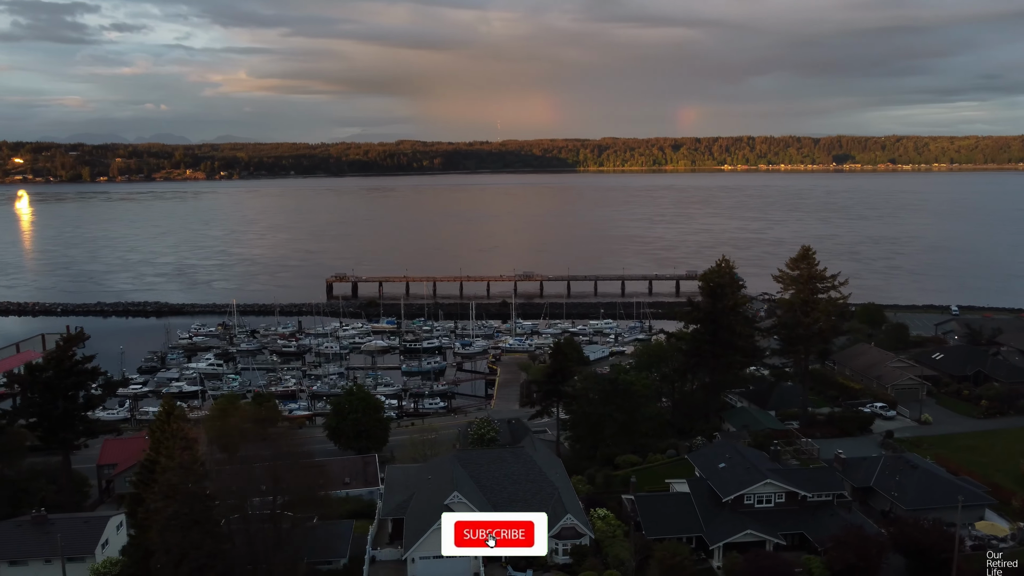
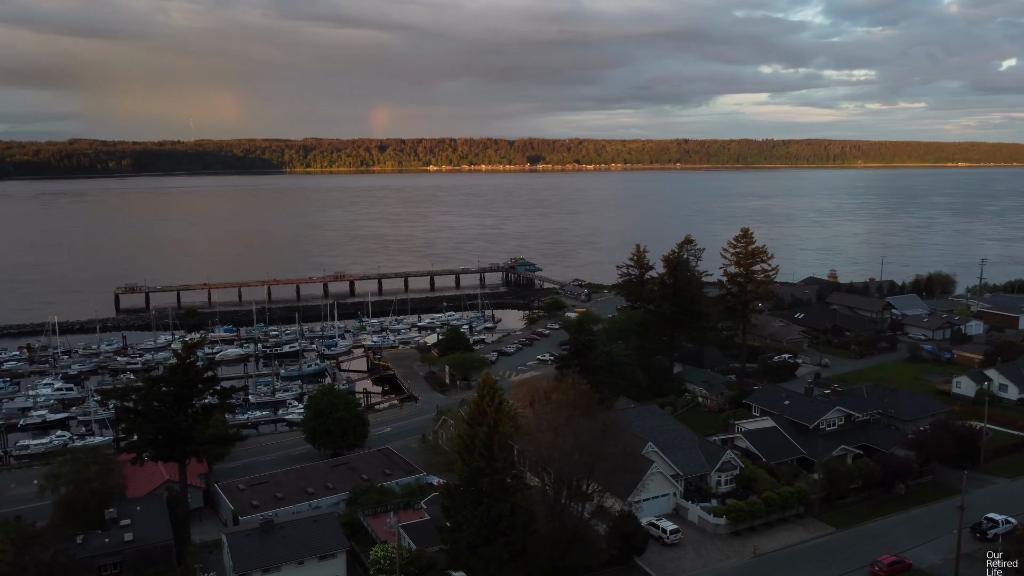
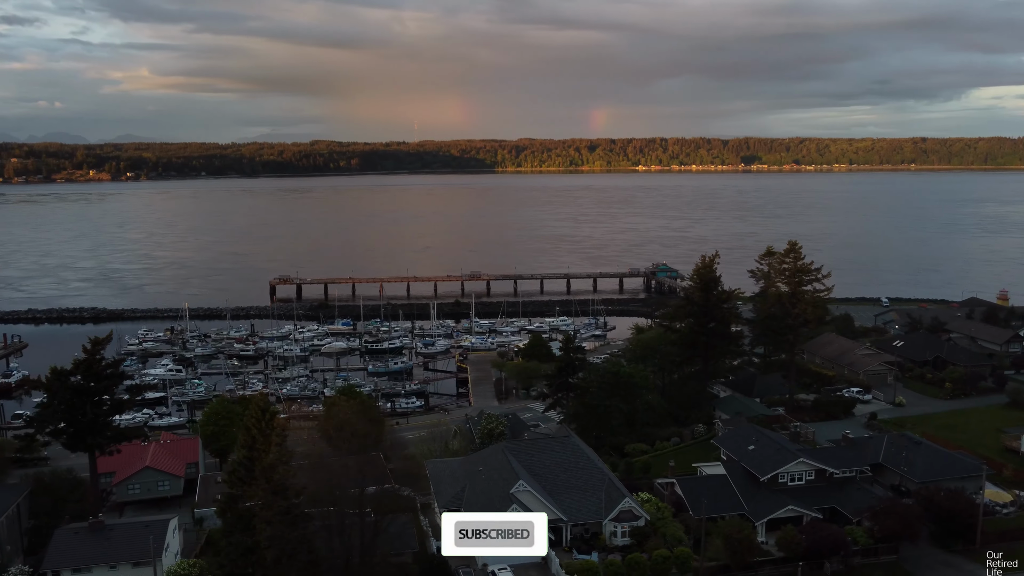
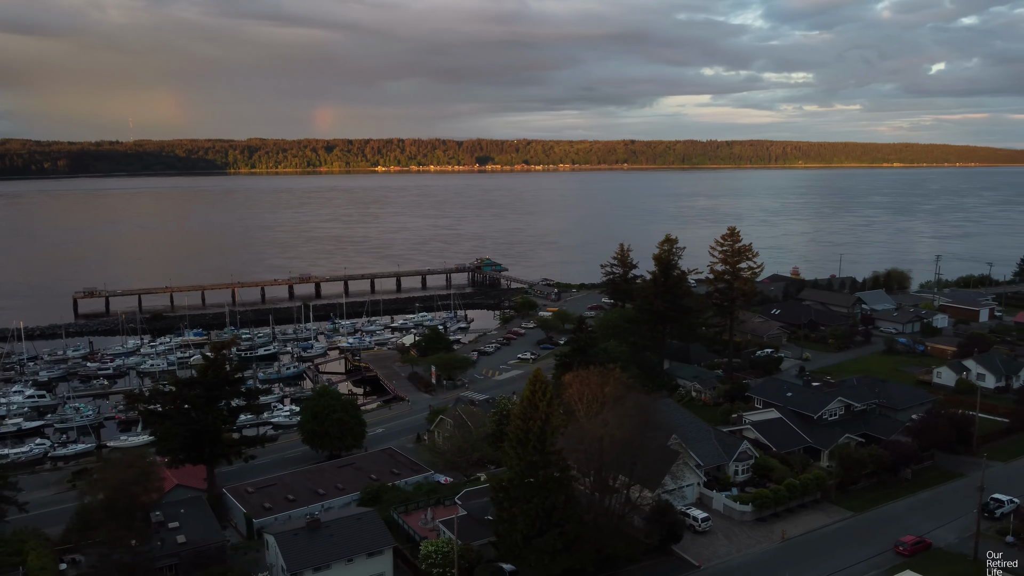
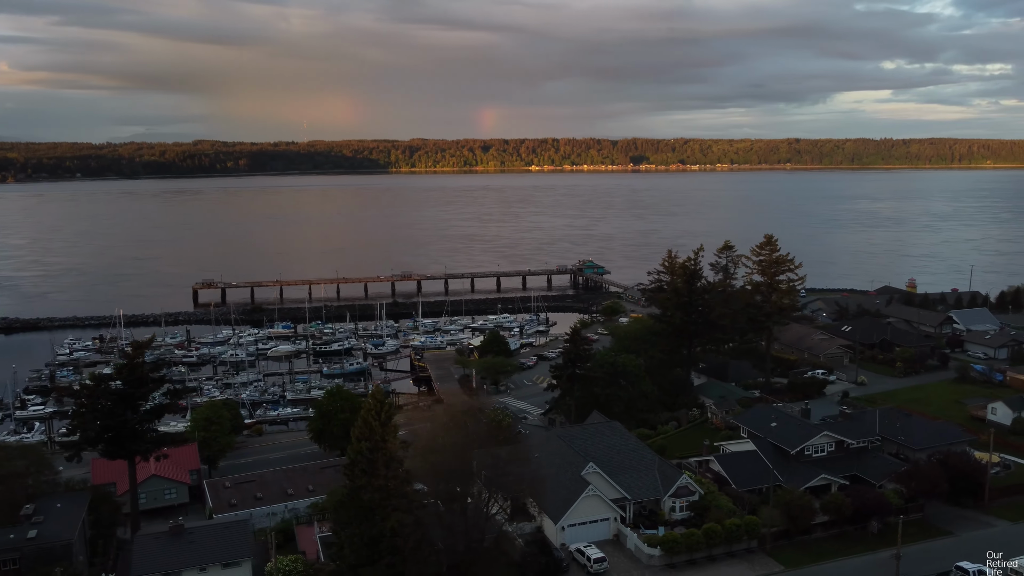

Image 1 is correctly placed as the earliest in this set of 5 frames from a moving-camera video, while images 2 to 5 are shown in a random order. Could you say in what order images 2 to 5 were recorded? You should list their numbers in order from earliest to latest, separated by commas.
3, 5, 2, 4
